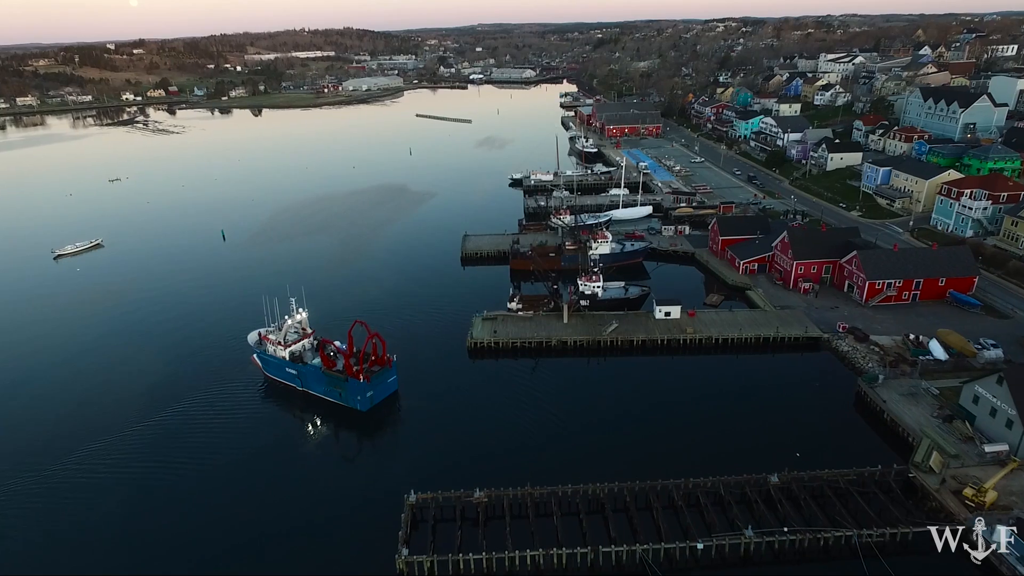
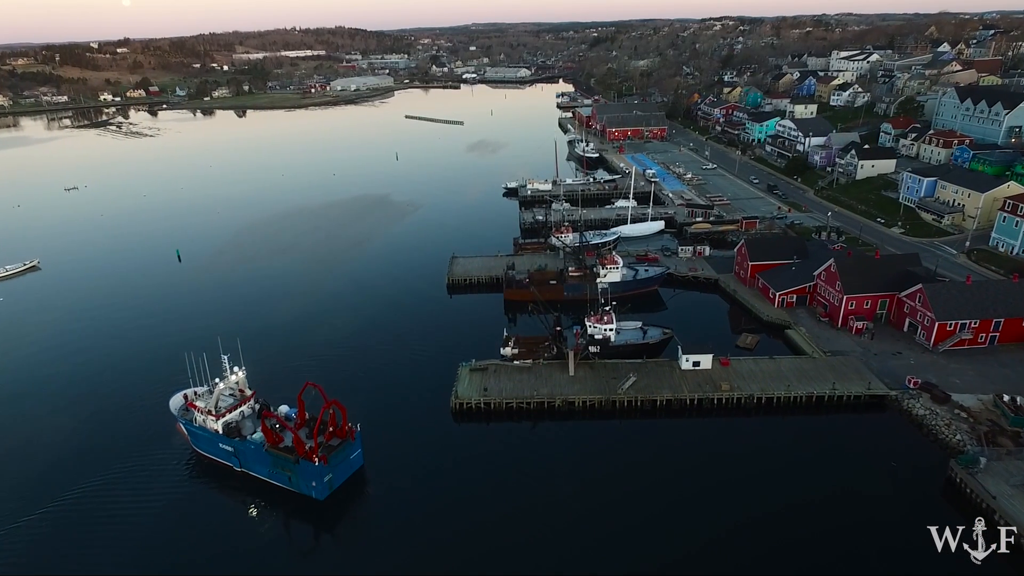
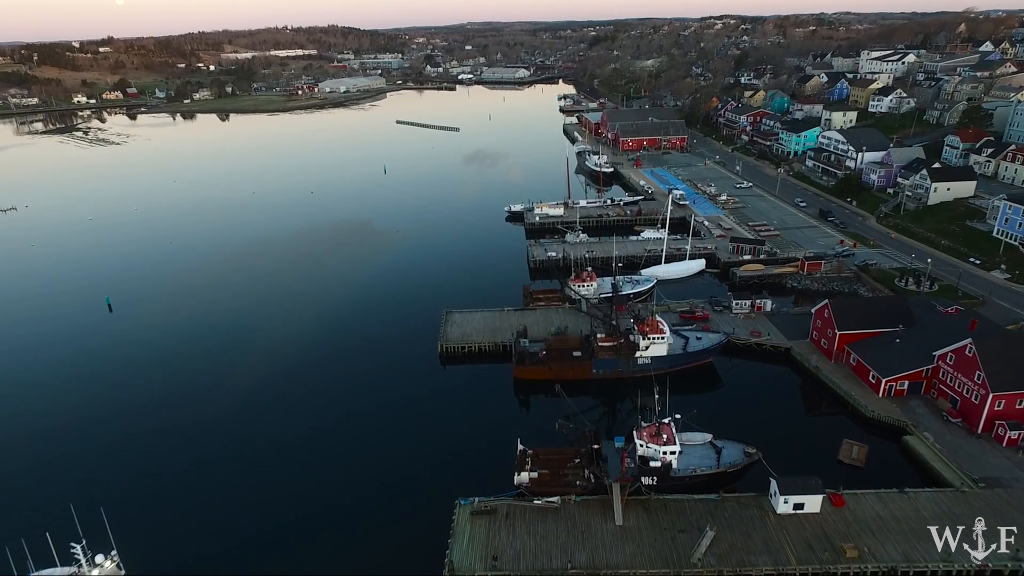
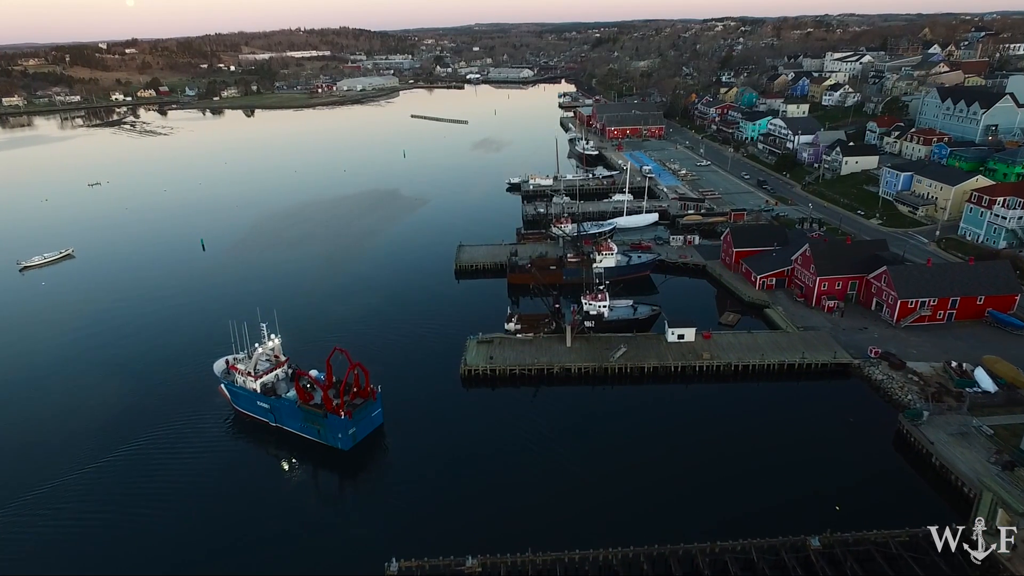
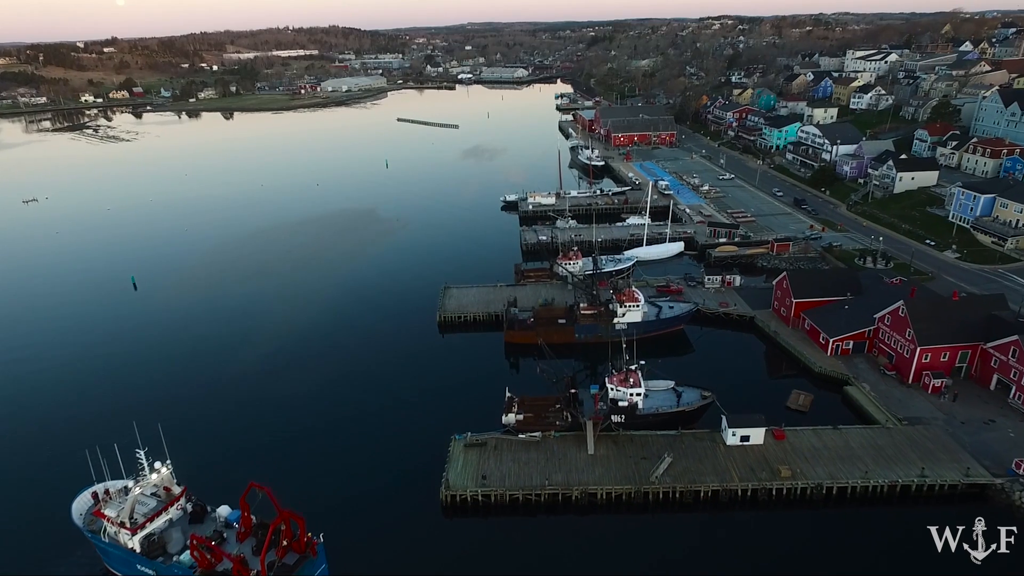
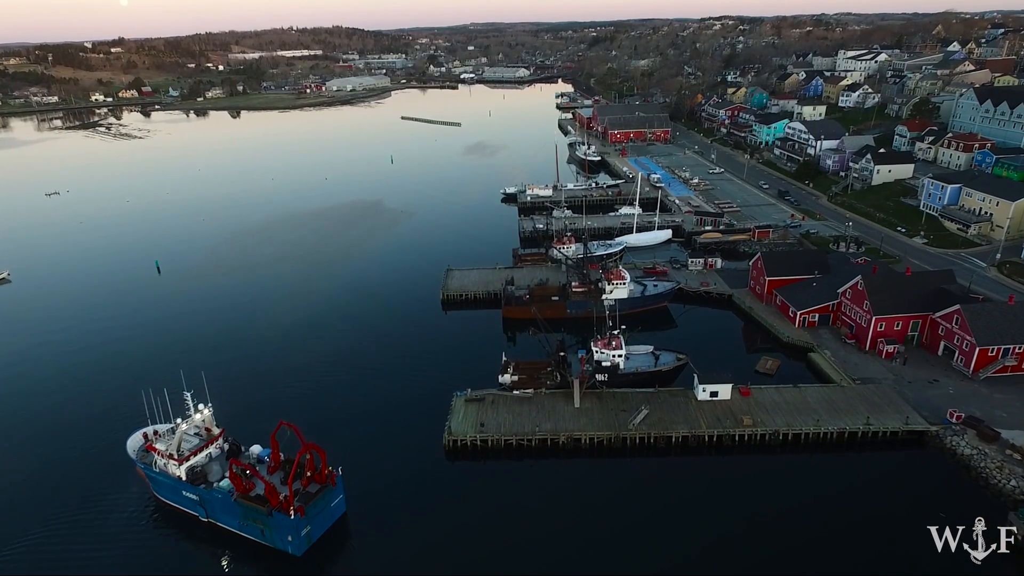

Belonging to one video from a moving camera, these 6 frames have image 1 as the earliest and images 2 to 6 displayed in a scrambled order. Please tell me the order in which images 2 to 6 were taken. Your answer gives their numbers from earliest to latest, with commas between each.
4, 2, 6, 5, 3
